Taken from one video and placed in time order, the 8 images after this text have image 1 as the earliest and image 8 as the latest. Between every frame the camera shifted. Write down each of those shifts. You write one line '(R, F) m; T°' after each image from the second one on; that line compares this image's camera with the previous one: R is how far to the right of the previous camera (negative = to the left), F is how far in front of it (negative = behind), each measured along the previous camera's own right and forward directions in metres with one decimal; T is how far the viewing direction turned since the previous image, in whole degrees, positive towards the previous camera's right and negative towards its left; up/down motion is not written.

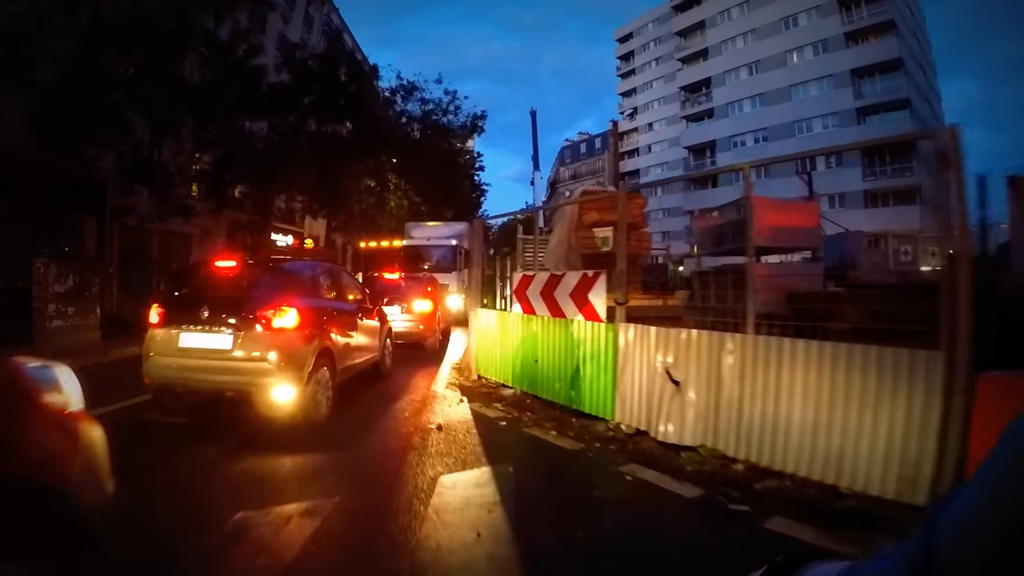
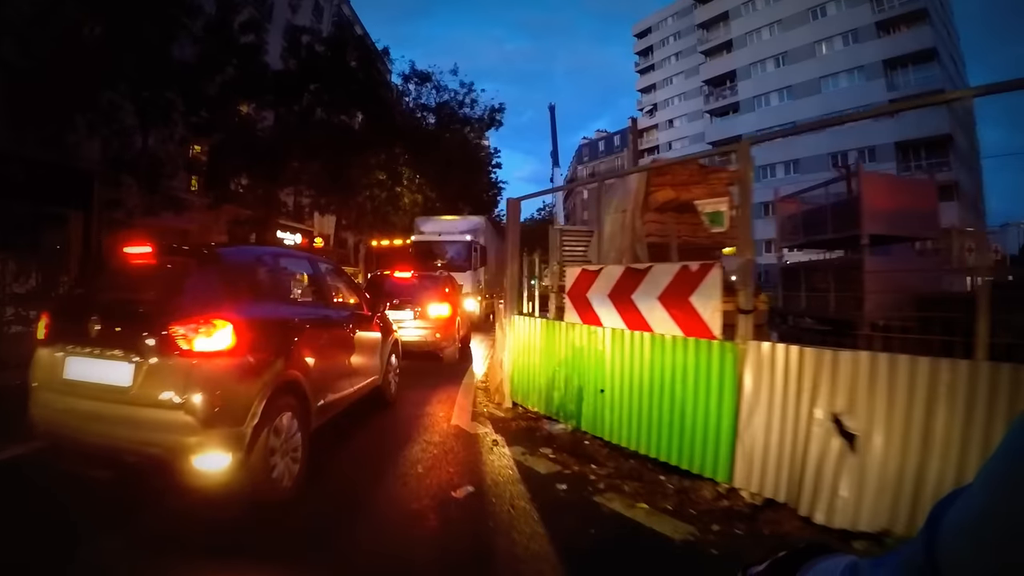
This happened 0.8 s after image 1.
(-0.3, +2.1) m; -1°
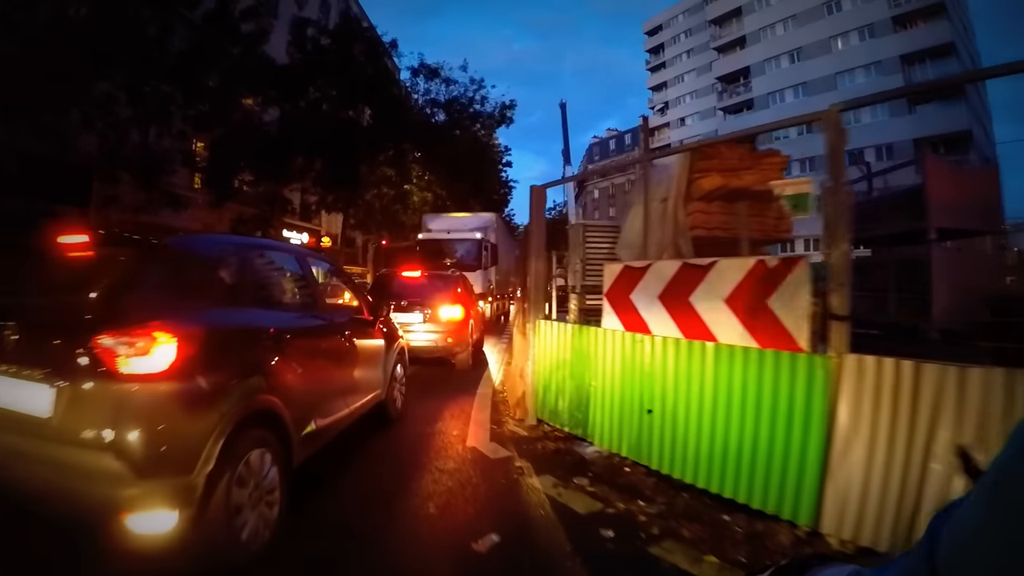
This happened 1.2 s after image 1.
(-0.1, +0.8) m; -1°
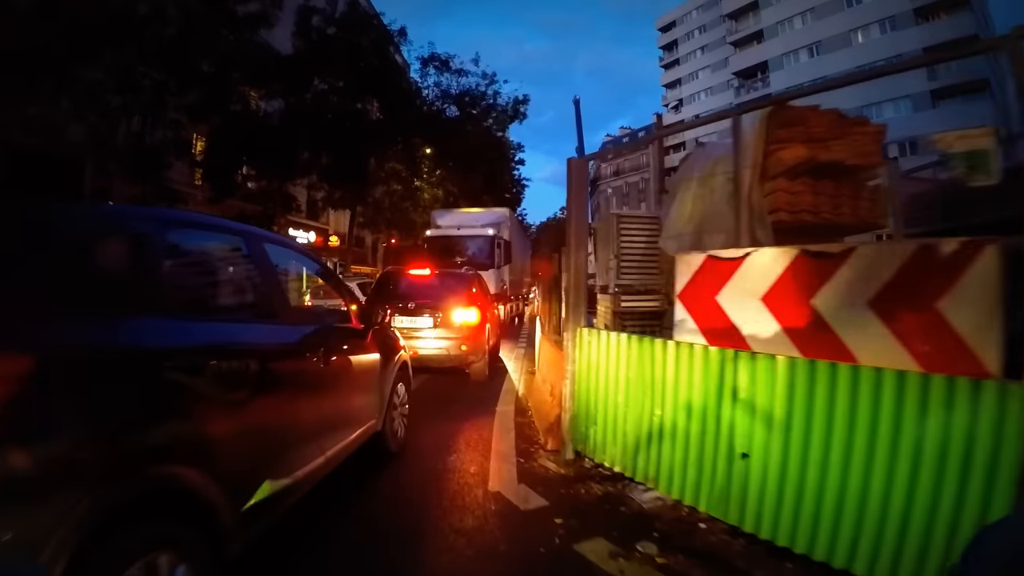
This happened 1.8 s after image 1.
(-0.1, +1.1) m; -1°
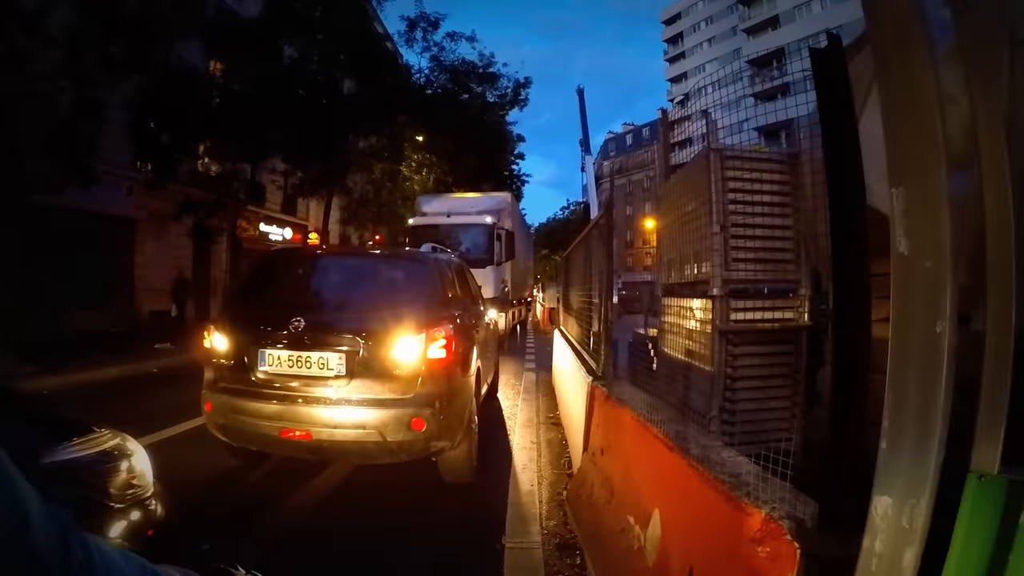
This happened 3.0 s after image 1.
(-0.1, +3.0) m; 0°
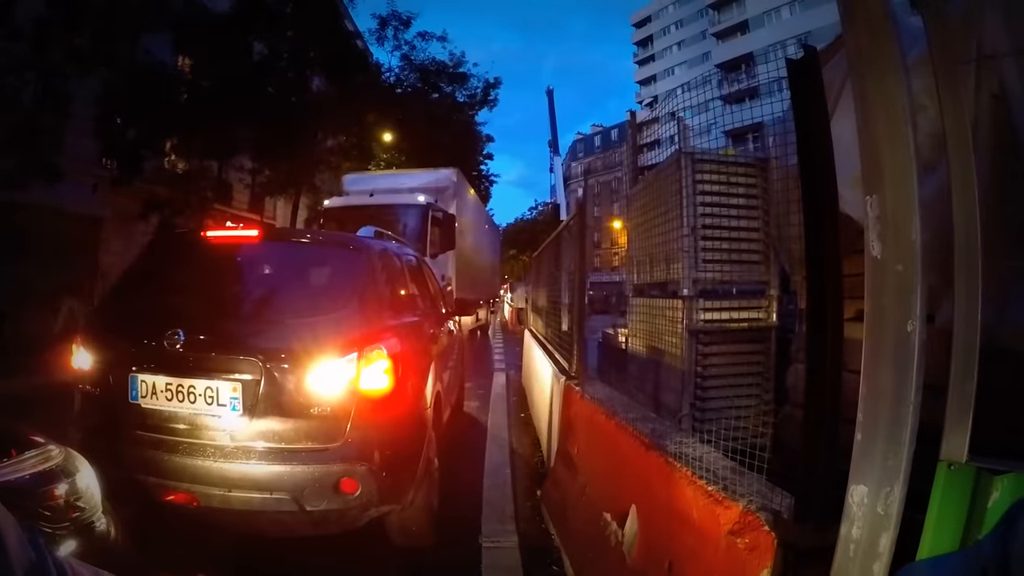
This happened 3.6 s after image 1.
(0.0, 0.0) m; +3°
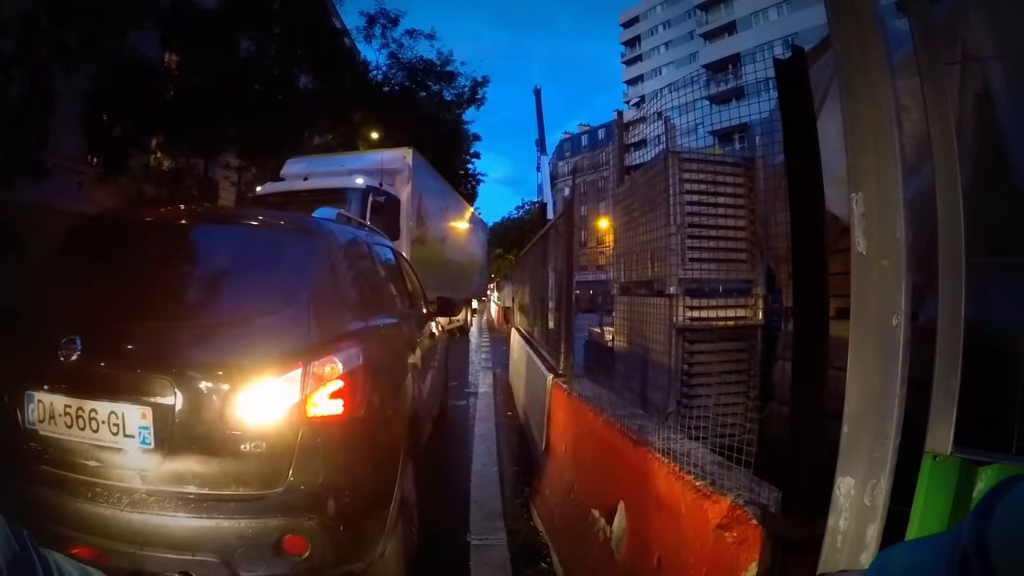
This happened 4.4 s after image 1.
(0.0, 0.0) m; +1°
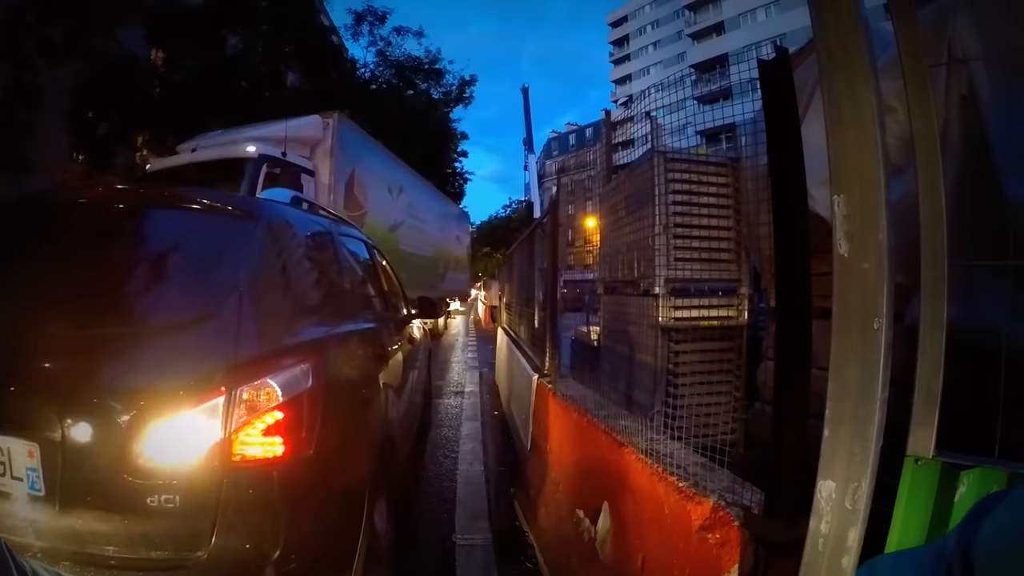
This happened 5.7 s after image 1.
(0.0, 0.0) m; +1°
